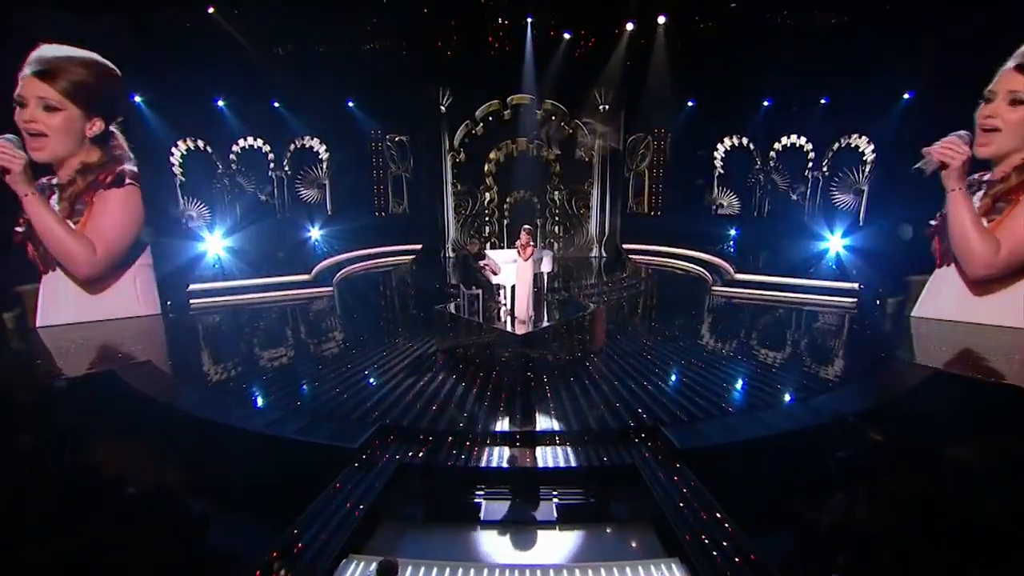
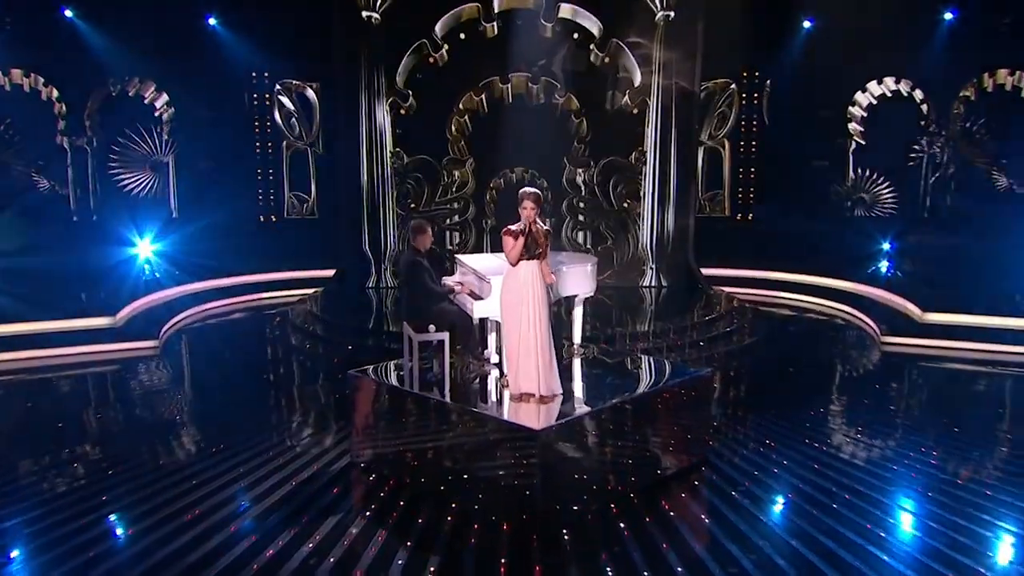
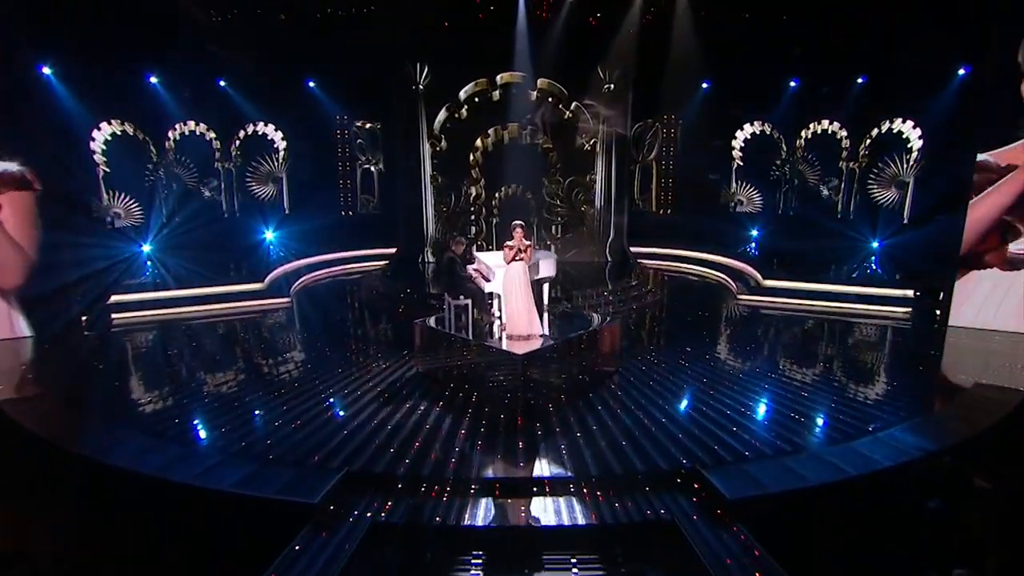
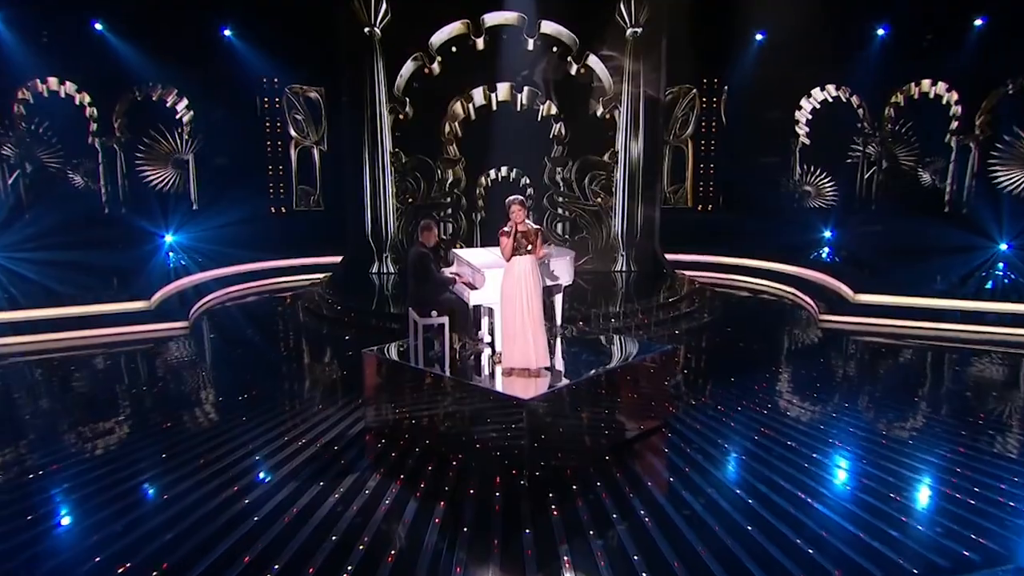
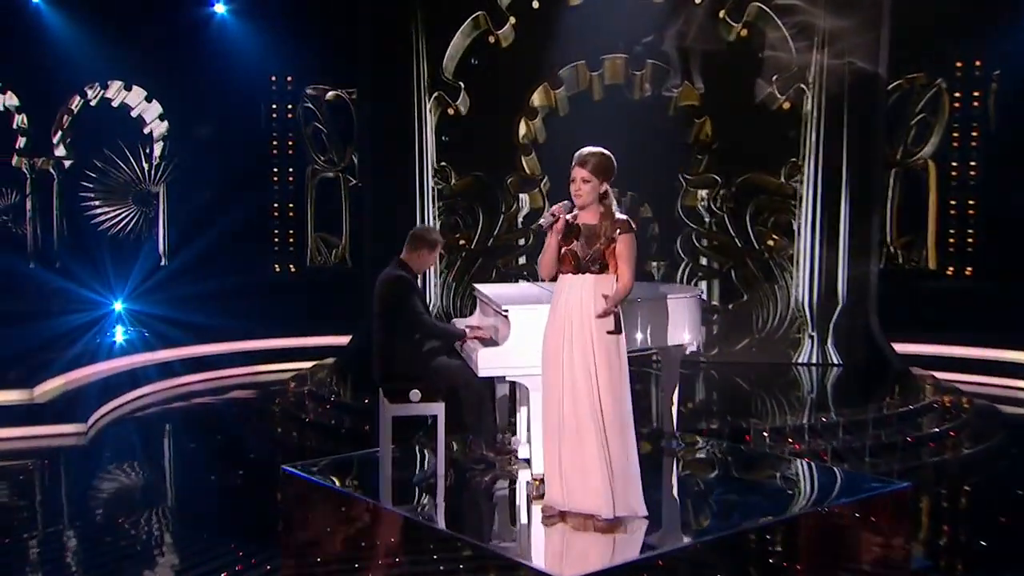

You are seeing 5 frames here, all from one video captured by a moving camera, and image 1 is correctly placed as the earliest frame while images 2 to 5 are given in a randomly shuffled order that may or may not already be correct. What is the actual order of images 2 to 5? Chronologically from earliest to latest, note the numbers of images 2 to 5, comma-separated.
3, 4, 2, 5
